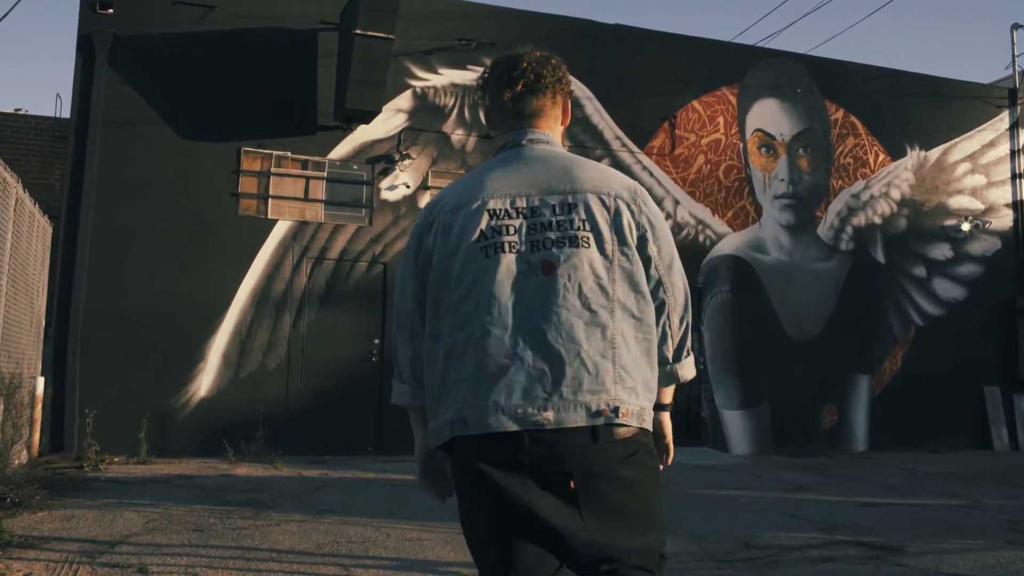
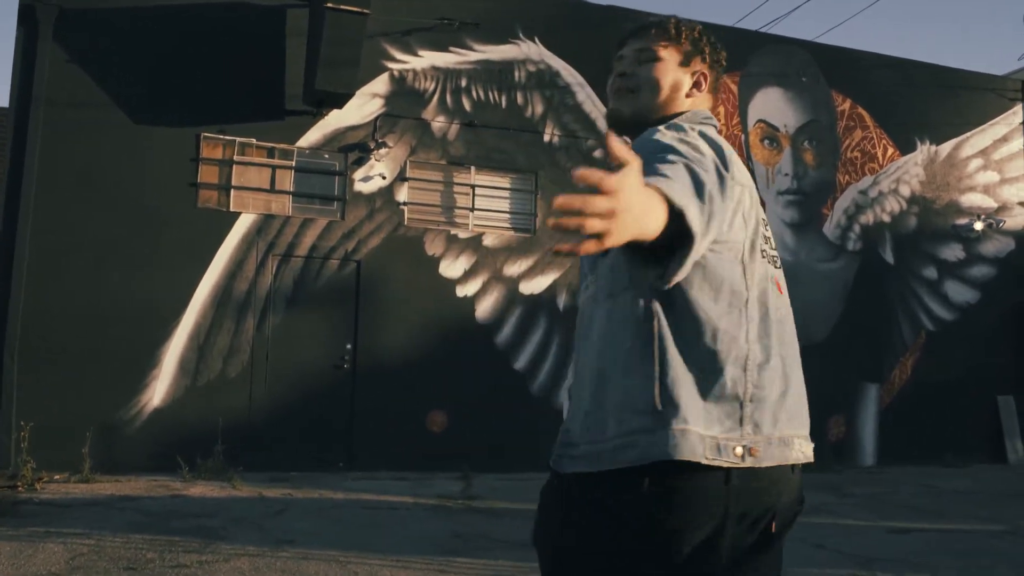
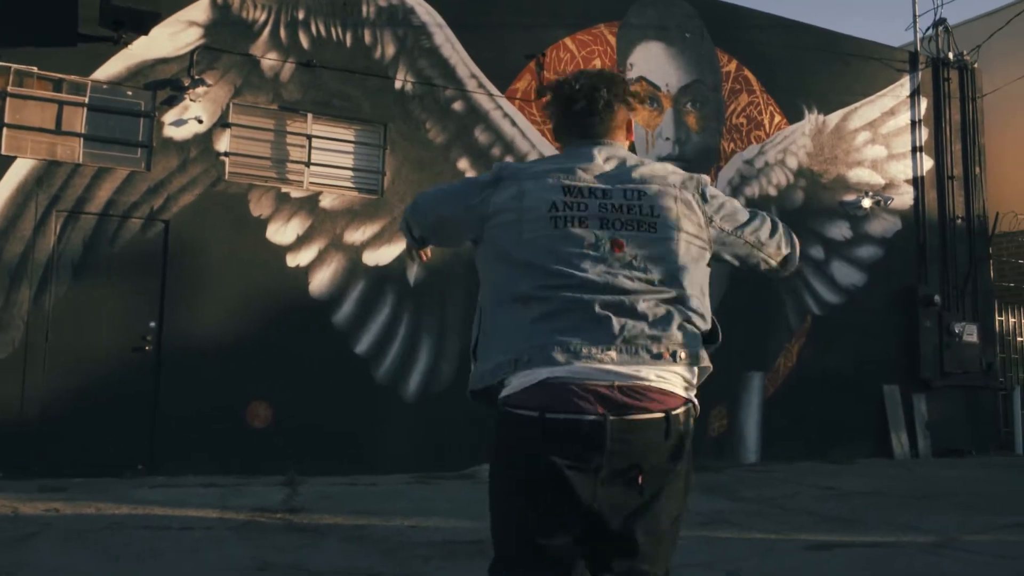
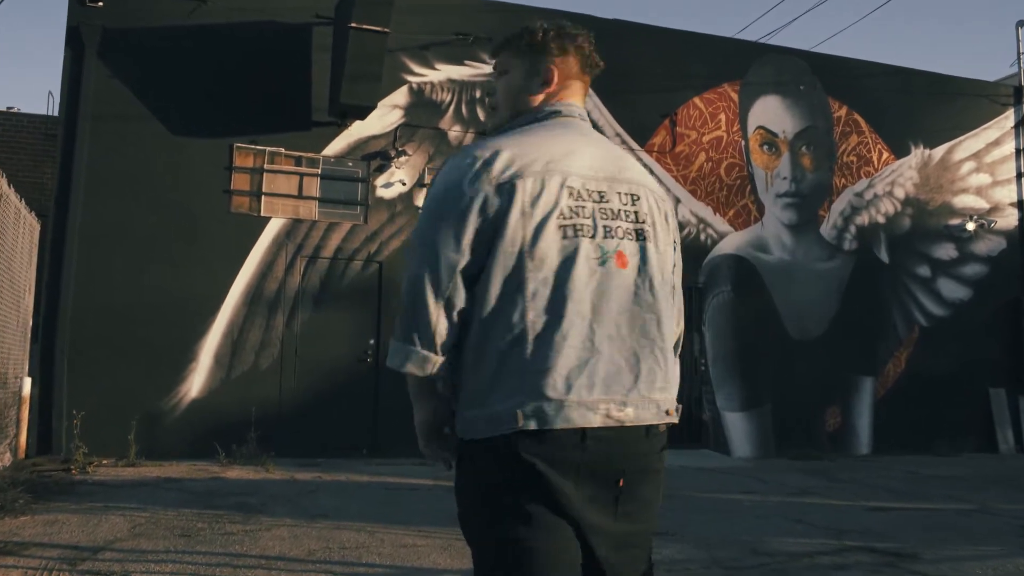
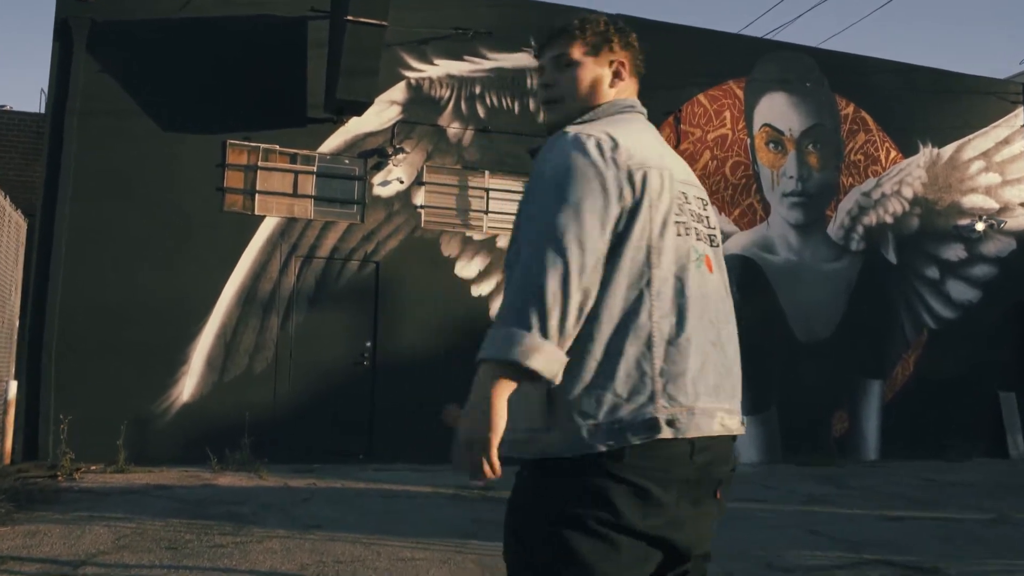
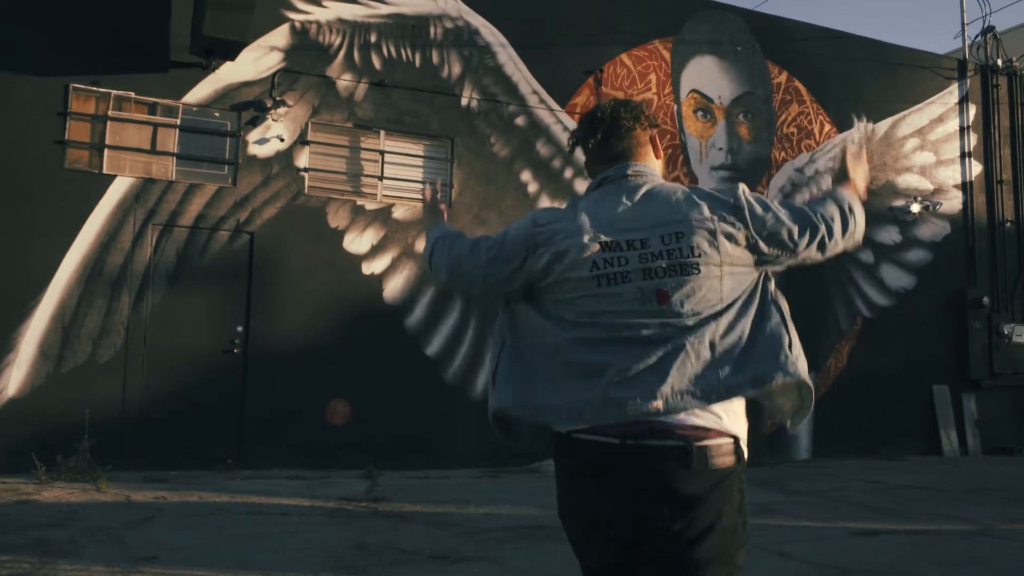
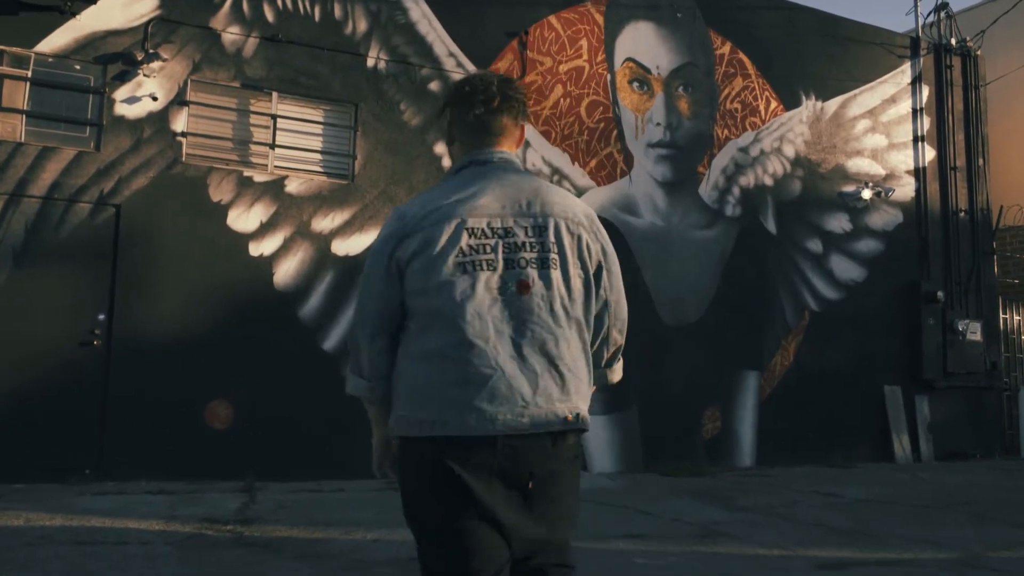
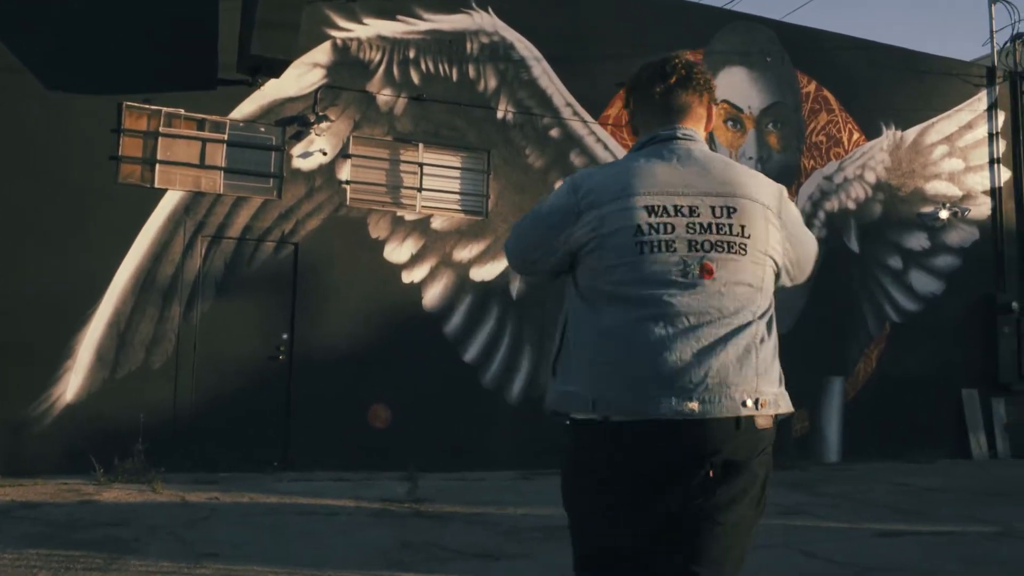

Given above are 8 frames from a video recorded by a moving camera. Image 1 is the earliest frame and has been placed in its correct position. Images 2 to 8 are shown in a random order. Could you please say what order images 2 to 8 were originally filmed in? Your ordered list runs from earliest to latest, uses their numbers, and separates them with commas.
4, 5, 2, 8, 6, 3, 7
